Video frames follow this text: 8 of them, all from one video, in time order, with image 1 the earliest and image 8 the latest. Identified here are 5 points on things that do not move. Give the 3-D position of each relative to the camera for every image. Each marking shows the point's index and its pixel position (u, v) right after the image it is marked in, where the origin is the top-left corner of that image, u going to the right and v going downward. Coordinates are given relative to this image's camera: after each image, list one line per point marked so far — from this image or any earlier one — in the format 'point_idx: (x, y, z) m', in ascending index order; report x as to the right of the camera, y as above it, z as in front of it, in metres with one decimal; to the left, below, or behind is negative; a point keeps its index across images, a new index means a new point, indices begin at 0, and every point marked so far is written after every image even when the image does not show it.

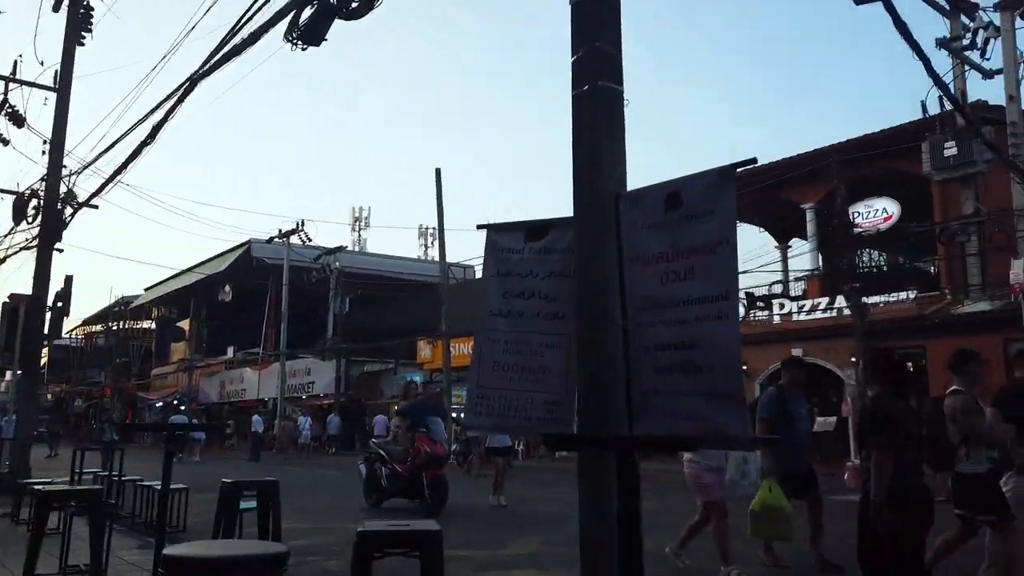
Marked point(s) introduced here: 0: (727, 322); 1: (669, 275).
0: (+0.8, -0.1, +3.3) m
1: (+0.7, +0.1, +3.5) m
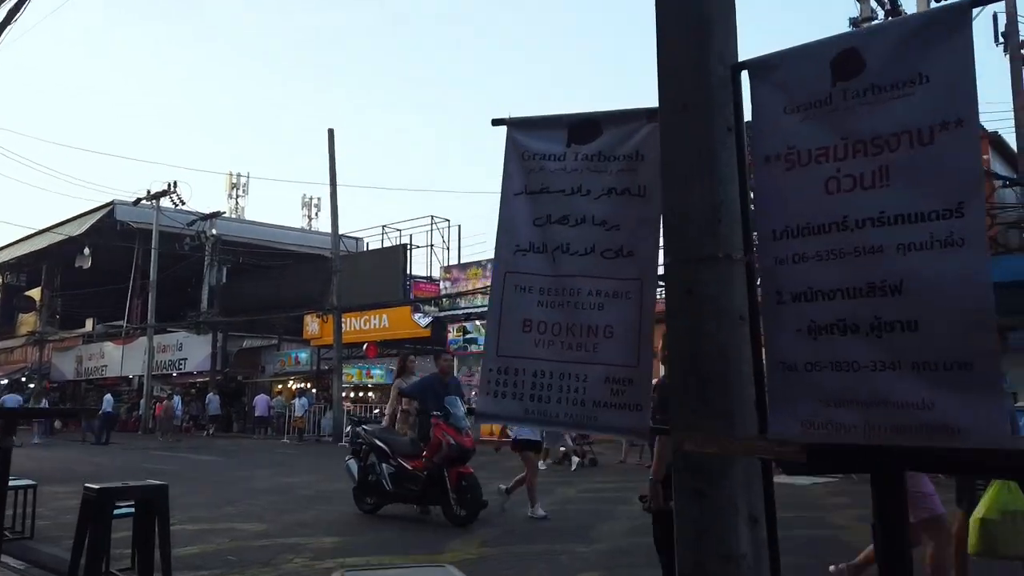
0: (+1.1, +0.1, +2.1) m
1: (+0.9, +0.3, +2.3) m
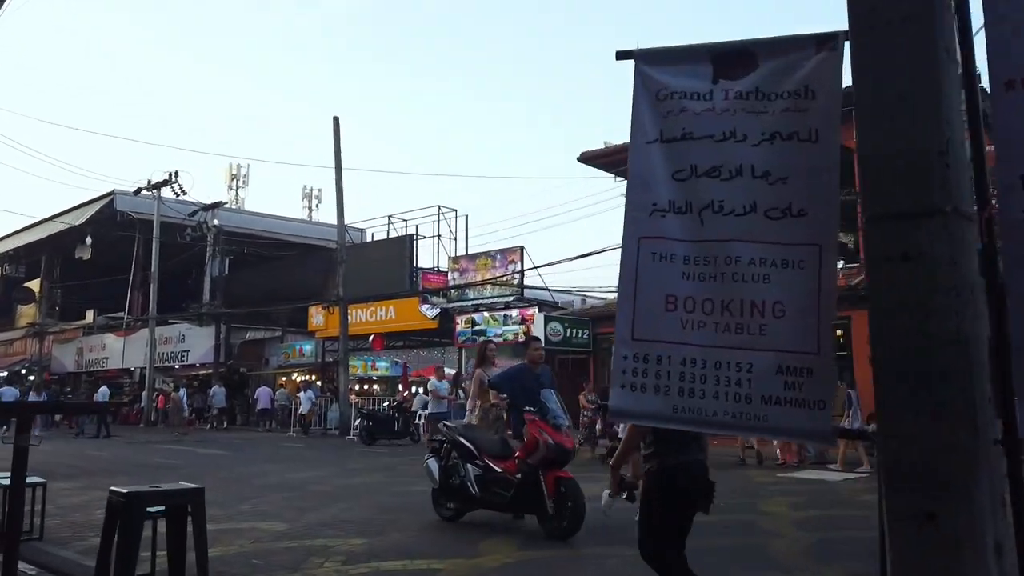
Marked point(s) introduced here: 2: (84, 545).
0: (+1.4, +0.2, +1.6) m
1: (+1.2, +0.4, +1.8) m
2: (-3.8, -2.2, +7.6) m
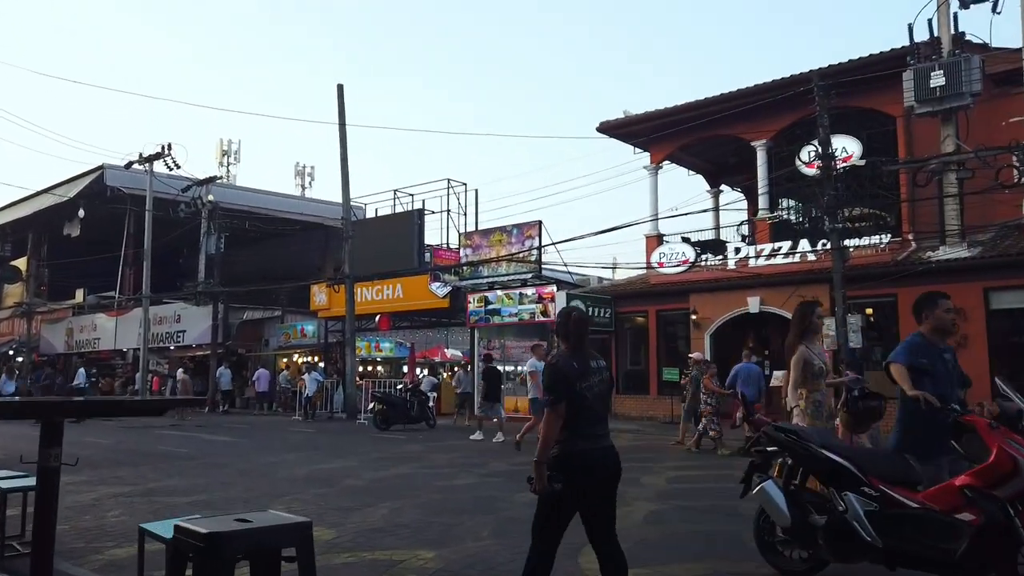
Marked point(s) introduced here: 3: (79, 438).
0: (+2.2, +0.3, +0.4) m
1: (+2.0, +0.5, +0.5) m
2: (-3.0, -2.0, +6.4) m
3: (-9.3, -3.2, +18.7) m
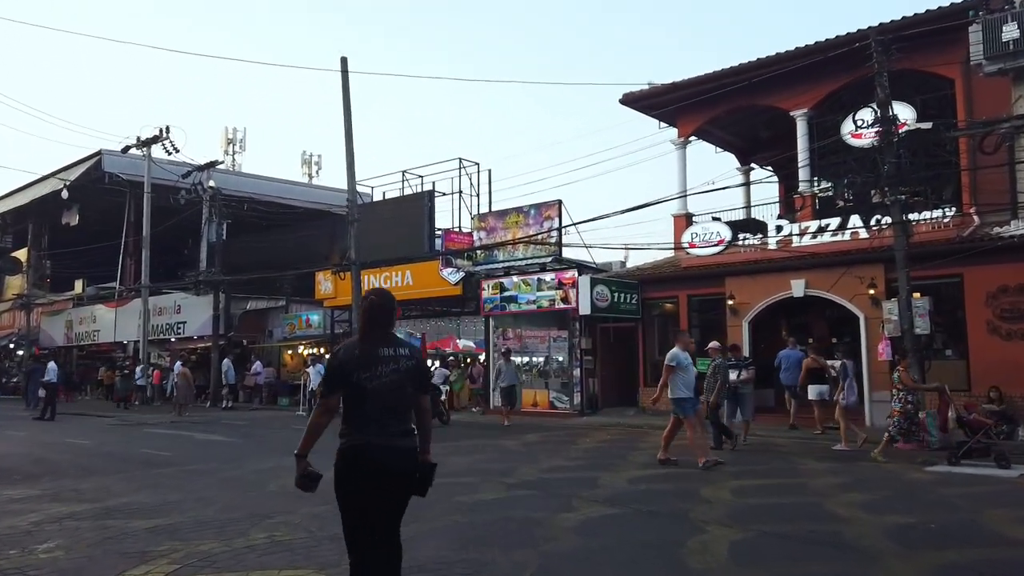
0: (+2.5, +0.5, -1.5) m
1: (+2.3, +0.7, -1.3) m
2: (-2.7, -1.8, +4.6) m
3: (-8.8, -3.0, +17.0) m
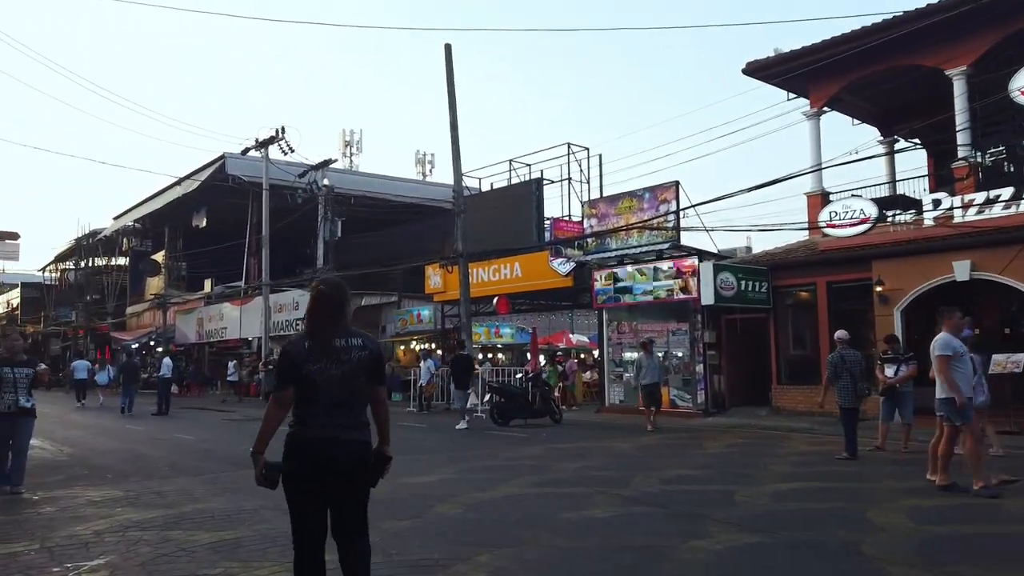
0: (+2.0, +0.6, -3.1) m
1: (+1.9, +0.8, -2.9) m
2: (-2.3, -1.7, +3.7) m
3: (-6.6, -2.8, +16.7) m
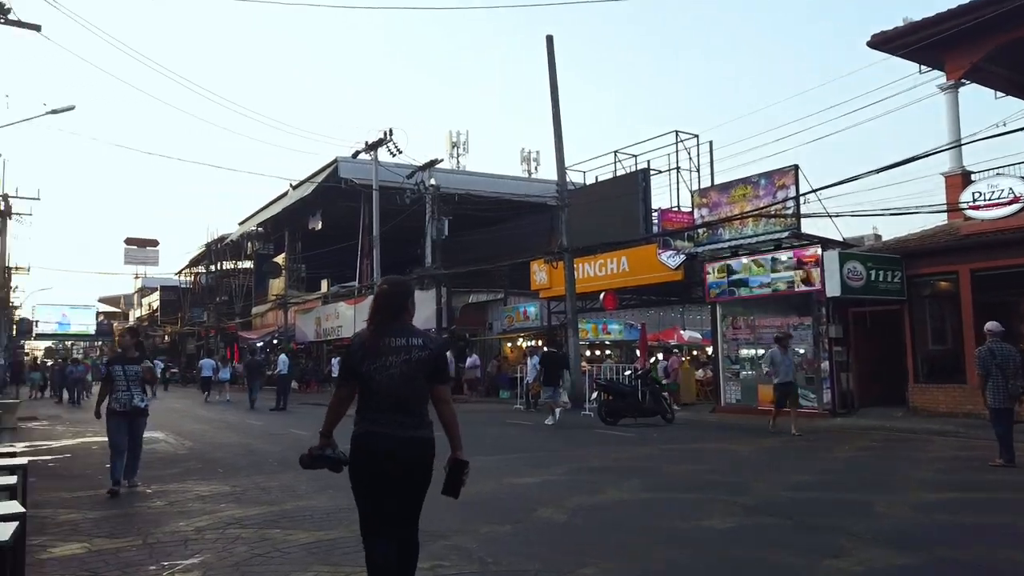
0: (+1.5, +0.7, -3.7) m
1: (+1.4, +0.9, -3.5) m
2: (-1.9, -1.6, +3.5) m
3: (-4.5, -2.8, +17.0) m
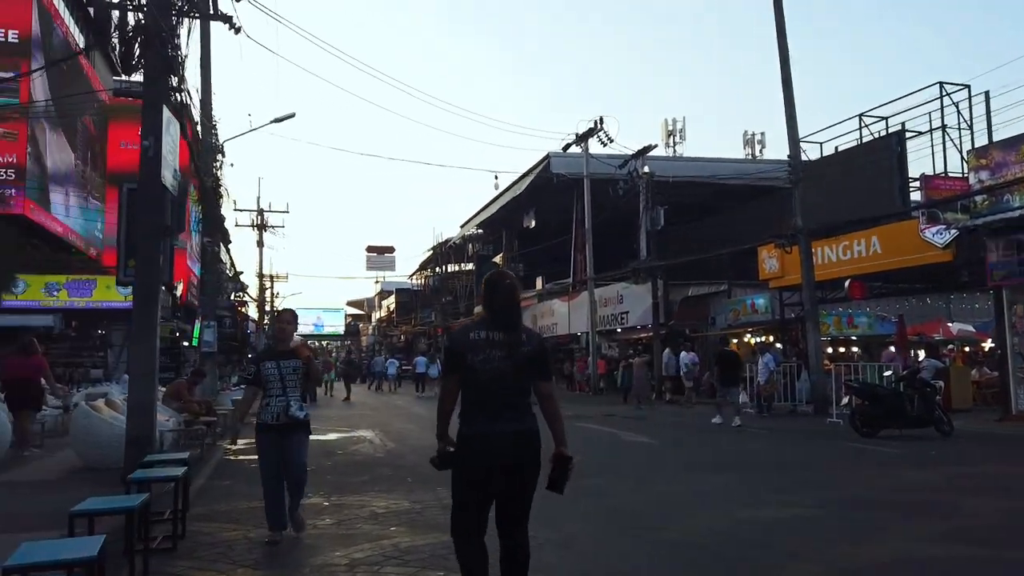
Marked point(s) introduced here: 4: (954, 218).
0: (+0.2, +0.9, -5.7) m
1: (+0.1, +1.1, -5.5) m
2: (-1.3, -1.5, +2.1) m
3: (-0.5, -2.7, +15.9) m
4: (+9.0, +1.4, +18.0) m
